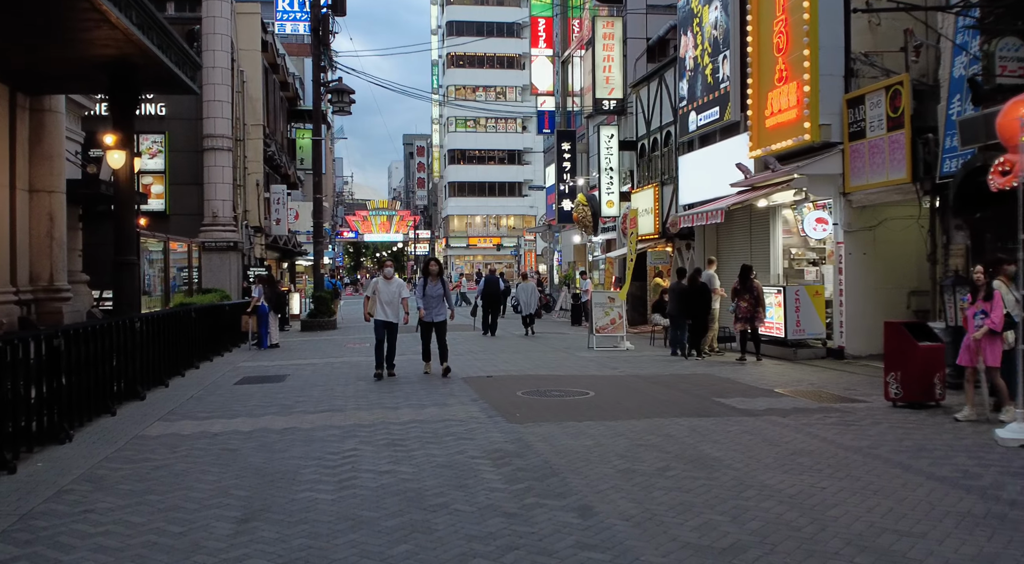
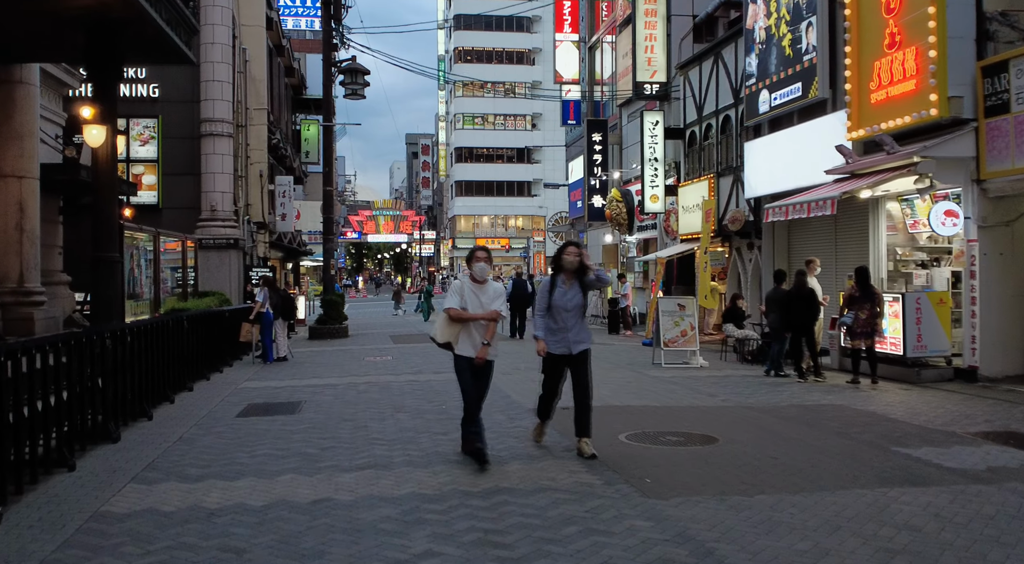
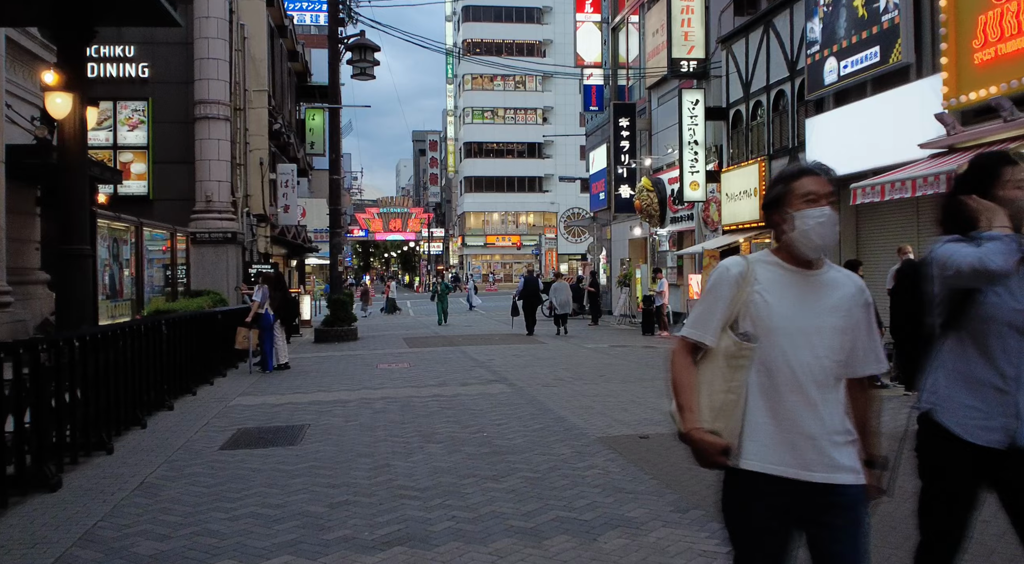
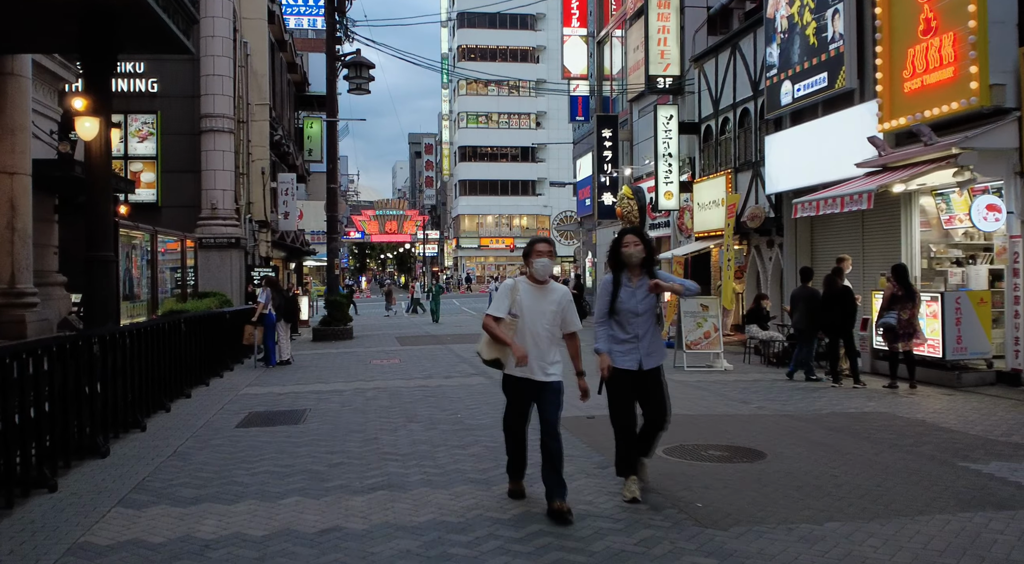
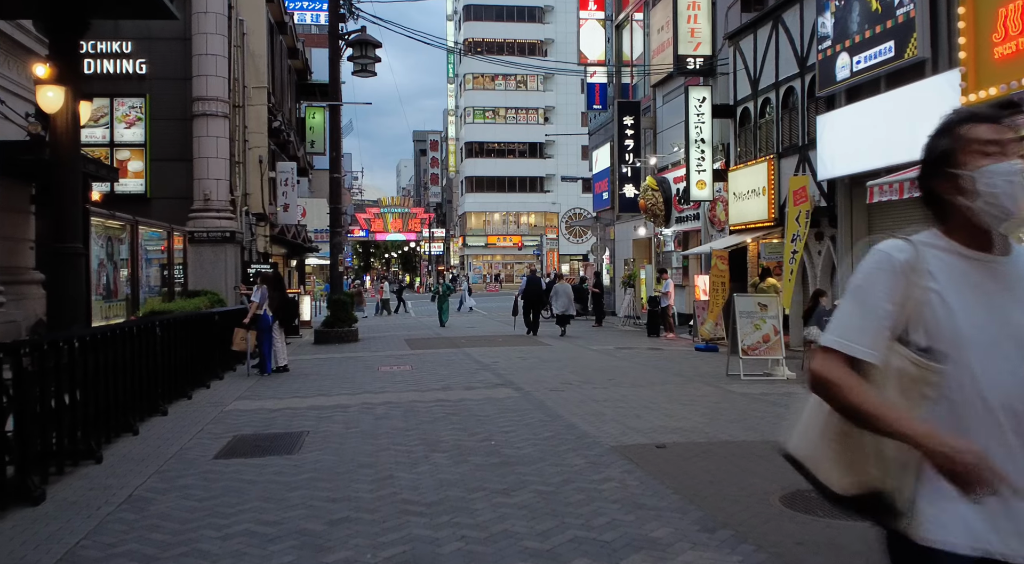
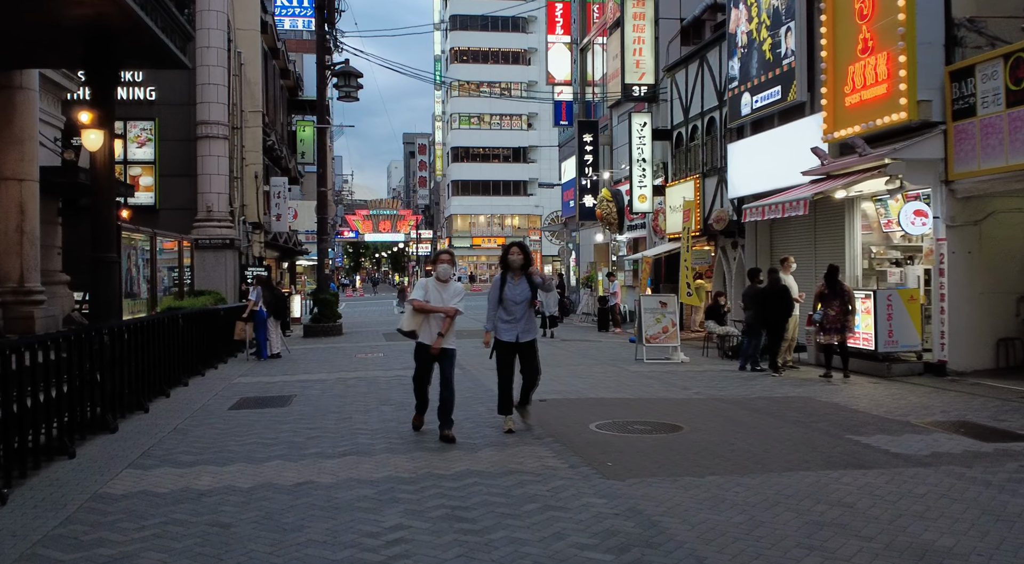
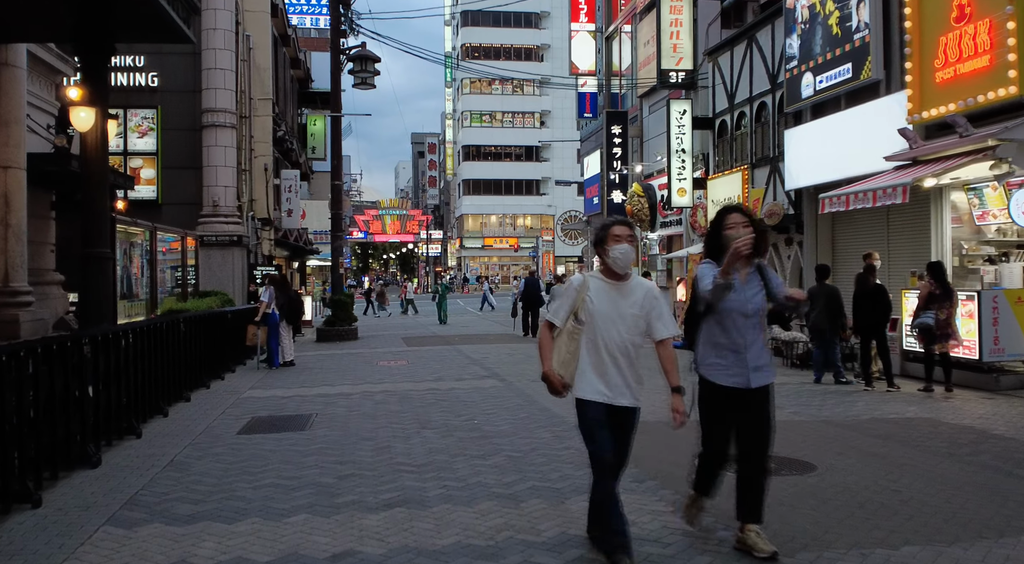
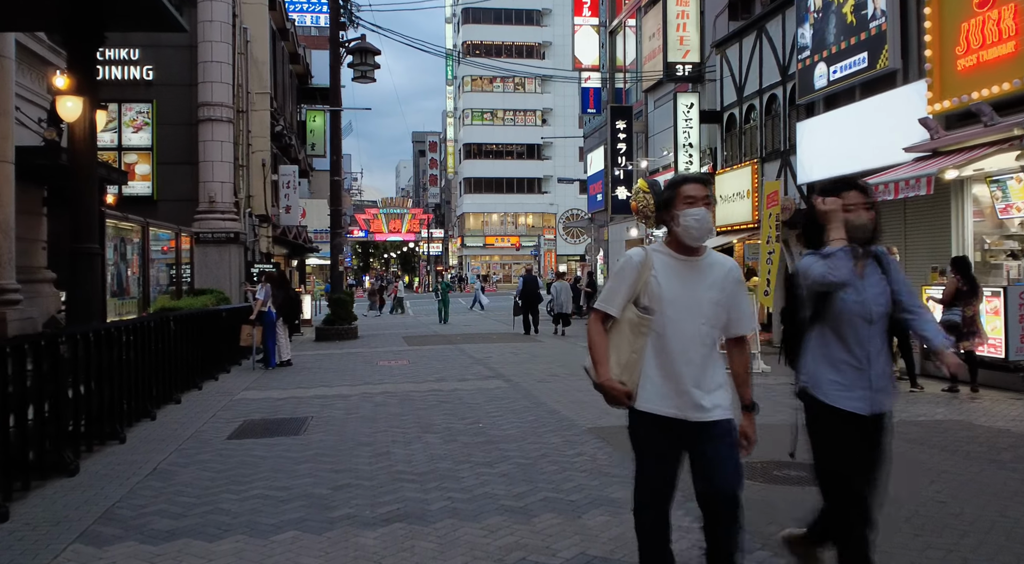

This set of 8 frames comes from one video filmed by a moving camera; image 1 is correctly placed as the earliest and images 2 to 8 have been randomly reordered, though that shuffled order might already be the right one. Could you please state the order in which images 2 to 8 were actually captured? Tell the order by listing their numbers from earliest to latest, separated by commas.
6, 2, 4, 7, 8, 3, 5
